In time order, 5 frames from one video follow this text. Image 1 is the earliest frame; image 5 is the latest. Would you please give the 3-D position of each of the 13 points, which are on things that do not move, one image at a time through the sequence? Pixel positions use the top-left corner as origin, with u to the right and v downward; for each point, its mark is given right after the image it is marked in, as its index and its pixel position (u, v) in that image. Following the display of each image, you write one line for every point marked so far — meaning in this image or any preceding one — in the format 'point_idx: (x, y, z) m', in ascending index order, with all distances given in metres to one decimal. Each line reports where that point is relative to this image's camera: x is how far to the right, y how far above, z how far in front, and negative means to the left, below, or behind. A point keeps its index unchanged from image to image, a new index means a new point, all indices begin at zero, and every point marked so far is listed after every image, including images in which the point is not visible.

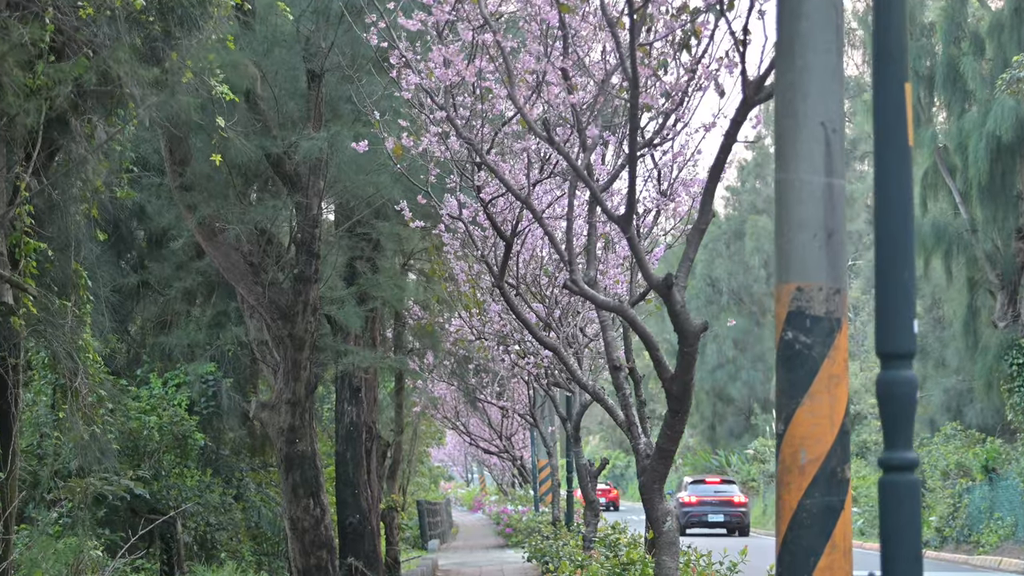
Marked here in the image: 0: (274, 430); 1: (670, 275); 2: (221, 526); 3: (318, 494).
0: (-2.3, -1.4, +10.3) m
1: (+0.8, +0.1, +5.6) m
2: (-3.5, -2.9, +12.9) m
3: (-1.9, -2.0, +10.4) m
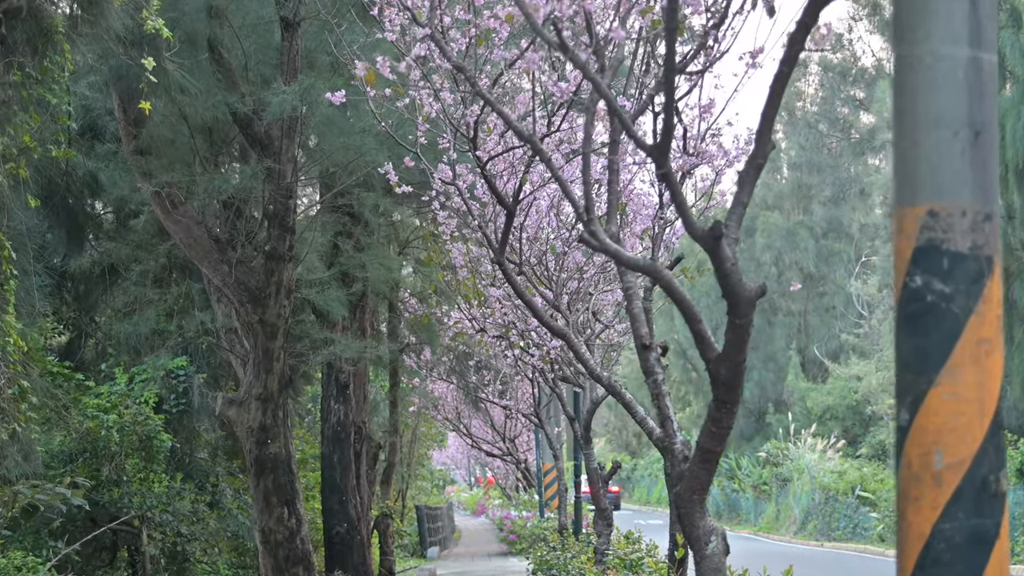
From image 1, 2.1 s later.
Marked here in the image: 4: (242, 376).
0: (-2.3, -1.2, +9.0) m
1: (+0.8, +0.3, +4.3) m
2: (-3.5, -2.8, +11.7) m
3: (-1.9, -1.9, +9.1) m
4: (-2.4, -0.8, +9.2) m
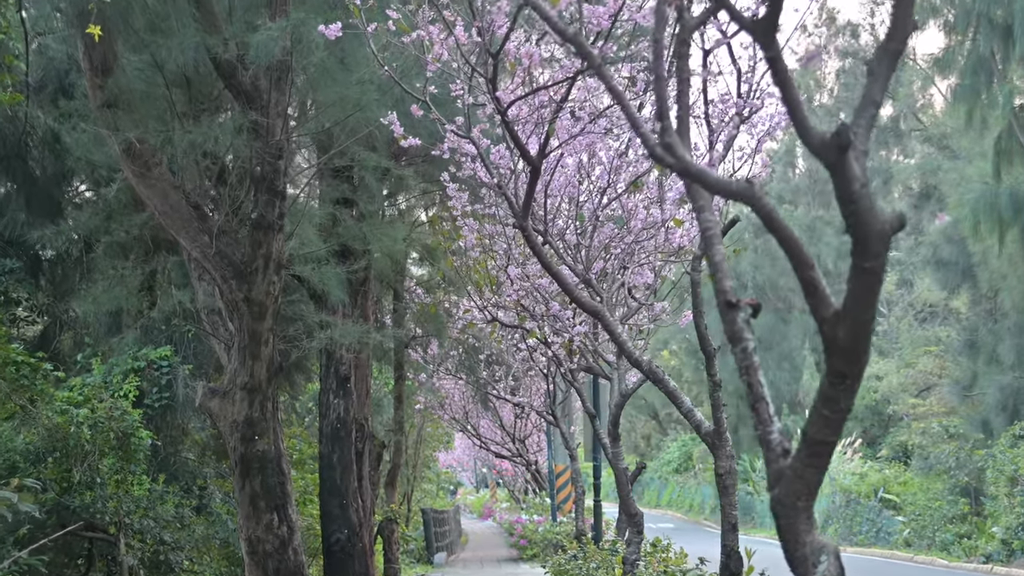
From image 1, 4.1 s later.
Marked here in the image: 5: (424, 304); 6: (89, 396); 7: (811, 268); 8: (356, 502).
0: (-2.1, -1.0, +7.9) m
1: (+1.0, +0.5, +3.1) m
2: (-3.3, -2.6, +10.5) m
3: (-1.7, -1.7, +8.0) m
4: (-2.2, -0.6, +8.1) m
5: (-1.2, -0.2, +14.6) m
6: (-4.0, -1.0, +9.8) m
7: (+1.0, +0.1, +3.4) m
8: (-1.7, -2.4, +11.8) m
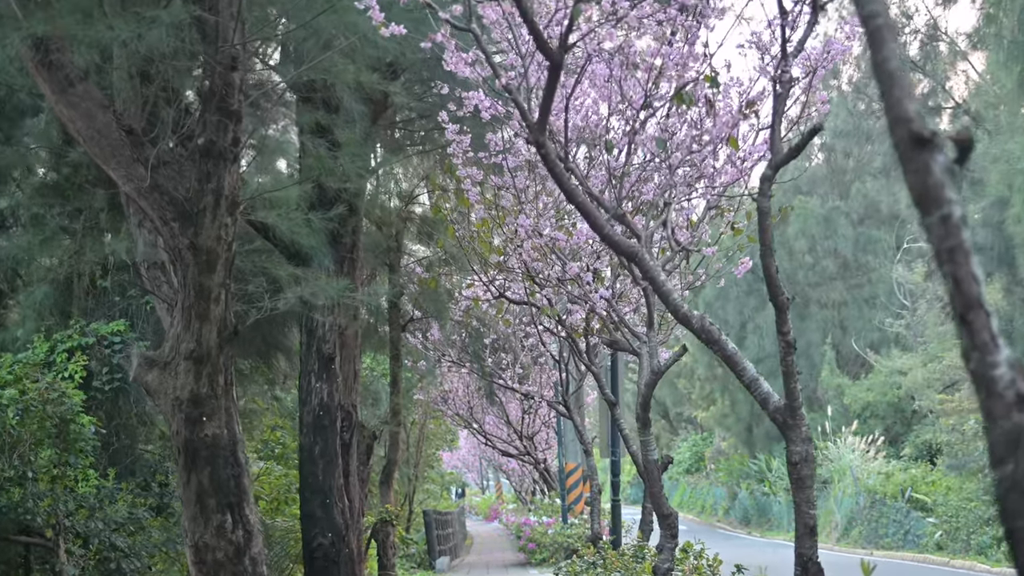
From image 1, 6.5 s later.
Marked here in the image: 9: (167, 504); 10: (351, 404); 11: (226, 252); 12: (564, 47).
0: (-2.1, -0.7, +6.3) m
1: (+1.0, +0.8, +1.5) m
2: (-3.2, -2.2, +9.0) m
3: (-1.7, -1.3, +6.4) m
4: (-2.1, -0.2, +6.5) m
5: (-1.1, +0.1, +13.1) m
6: (-3.9, -0.7, +8.3) m
7: (+1.0, +0.4, +1.8) m
8: (-1.7, -2.1, +10.2) m
9: (-3.3, -2.1, +10.1) m
10: (-1.7, -1.2, +10.8) m
11: (-1.7, +0.2, +6.3) m
12: (+0.2, +1.2, +5.2) m
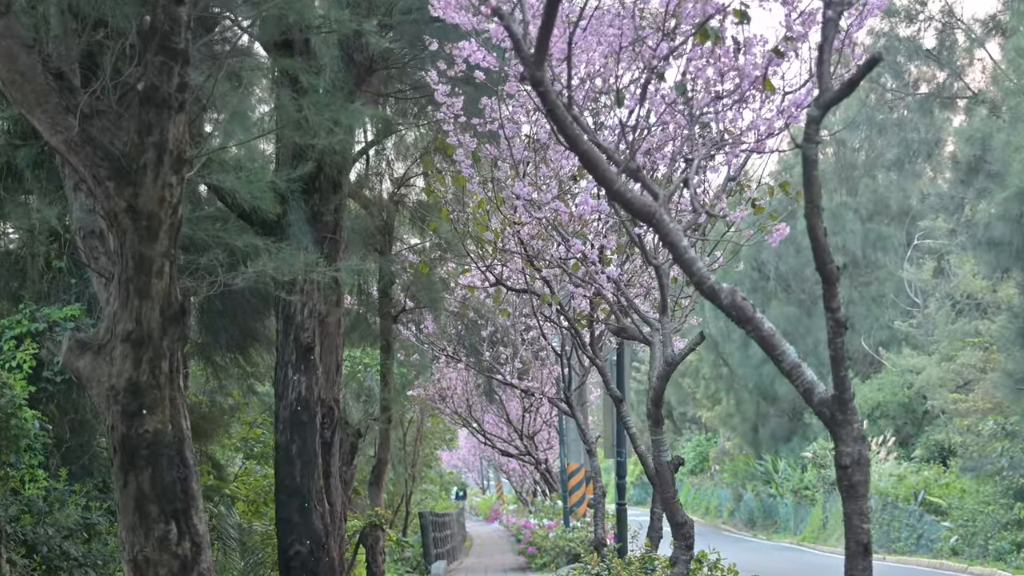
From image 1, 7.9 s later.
0: (-2.1, -0.5, +5.4) m
1: (+1.0, +1.0, +0.6) m
2: (-3.3, -2.1, +8.0) m
3: (-1.7, -1.2, +5.5) m
4: (-2.2, -0.1, +5.6) m
5: (-1.1, +0.3, +12.2) m
6: (-3.9, -0.5, +7.4) m
7: (+1.0, +0.5, +0.9) m
8: (-1.7, -1.9, +9.3) m
9: (-3.3, -1.9, +9.2) m
10: (-1.7, -1.0, +9.8) m
11: (-1.7, +0.4, +5.4) m
12: (+0.2, +1.4, +4.3) m
